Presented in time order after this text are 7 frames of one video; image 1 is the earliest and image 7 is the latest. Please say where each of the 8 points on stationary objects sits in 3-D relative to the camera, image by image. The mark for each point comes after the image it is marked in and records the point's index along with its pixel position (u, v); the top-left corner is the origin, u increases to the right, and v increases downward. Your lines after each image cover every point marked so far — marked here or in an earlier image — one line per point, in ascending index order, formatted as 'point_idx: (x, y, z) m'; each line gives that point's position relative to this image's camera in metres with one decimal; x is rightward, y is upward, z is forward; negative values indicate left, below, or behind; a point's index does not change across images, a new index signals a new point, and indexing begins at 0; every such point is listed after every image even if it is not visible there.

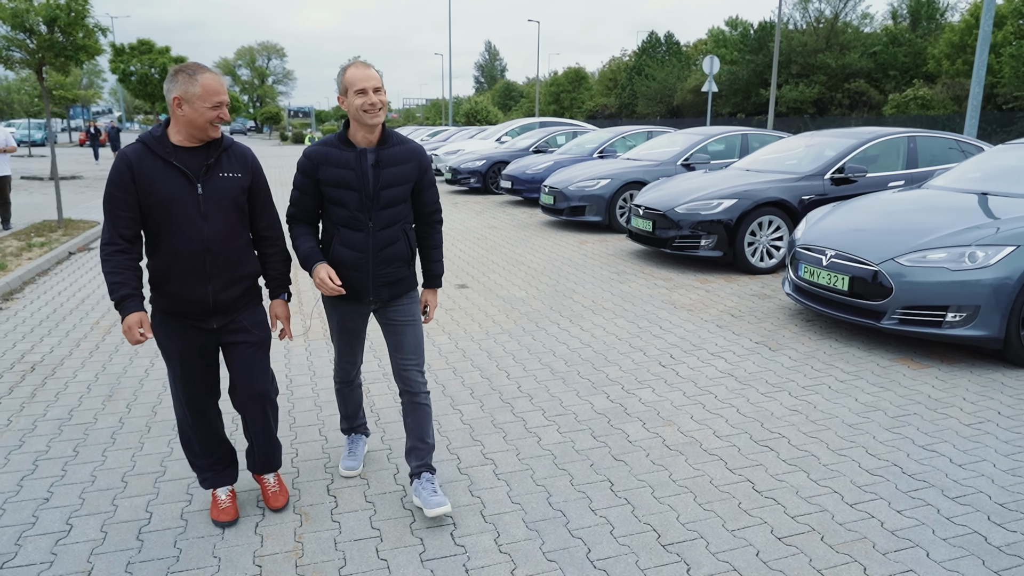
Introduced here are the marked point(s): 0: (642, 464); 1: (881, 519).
0: (+0.7, -0.9, +3.6) m
1: (+1.6, -1.0, +3.1) m
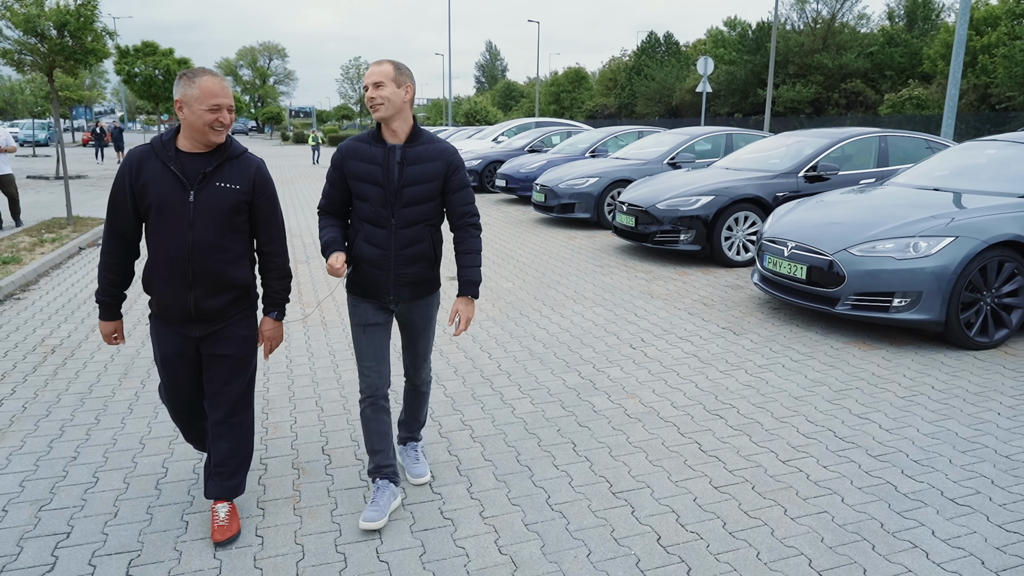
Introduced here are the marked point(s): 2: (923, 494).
0: (+0.5, -0.8, +4.0) m
1: (+1.5, -0.9, +3.5) m
2: (+1.9, -1.0, +3.3) m
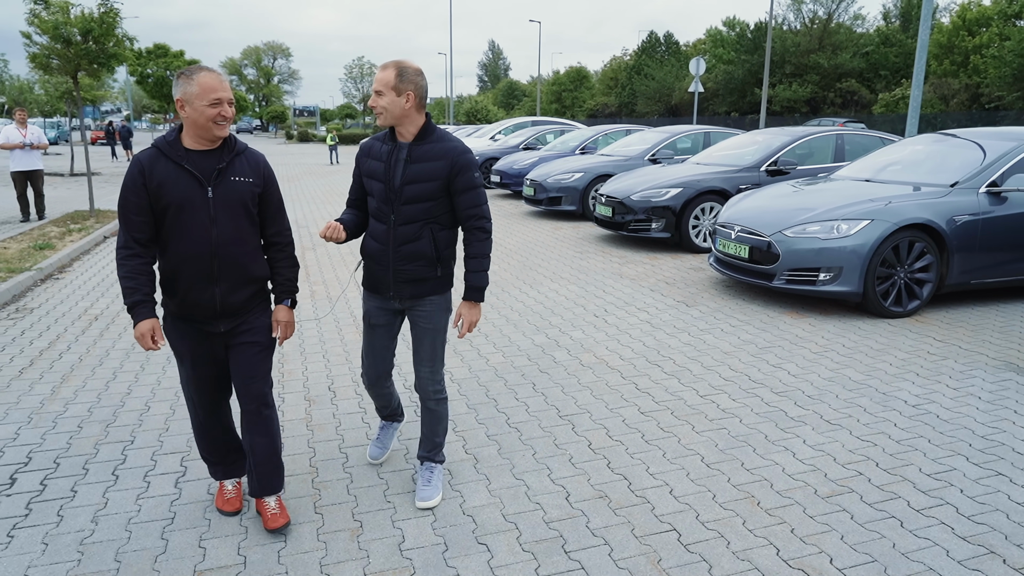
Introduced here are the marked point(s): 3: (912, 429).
0: (+0.3, -0.6, +4.9) m
1: (+1.3, -0.7, +4.4) m
2: (+1.7, -0.8, +4.2) m
3: (+2.3, -0.8, +4.0) m
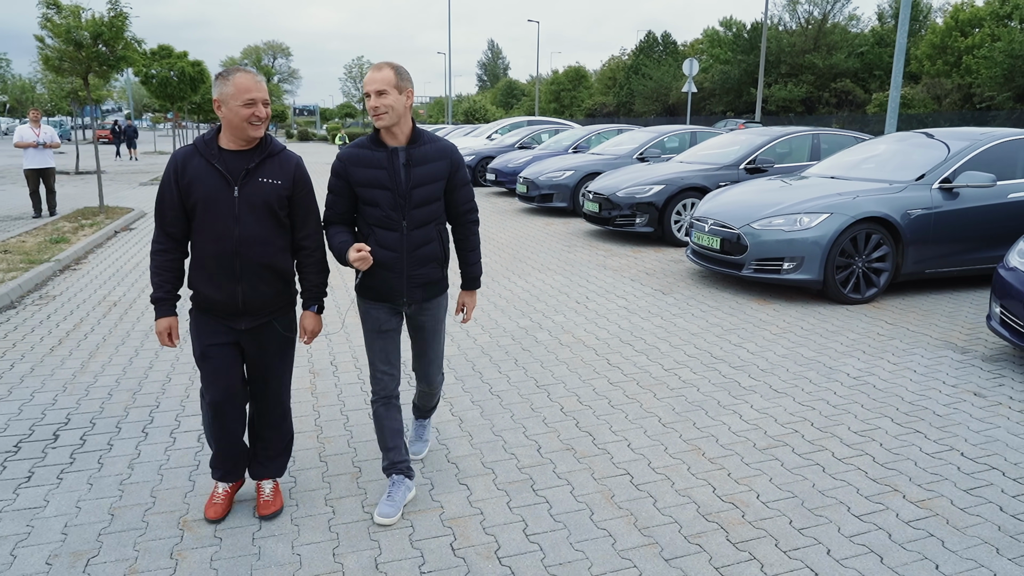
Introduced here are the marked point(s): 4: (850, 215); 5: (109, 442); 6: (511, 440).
0: (+0.2, -0.5, +5.4) m
1: (+1.2, -0.6, +4.9) m
2: (+1.6, -0.7, +4.7) m
3: (+2.2, -0.7, +4.5) m
4: (+3.1, +0.7, +6.5) m
5: (-2.3, -0.9, +3.9) m
6: (0.0, -0.8, +3.9) m
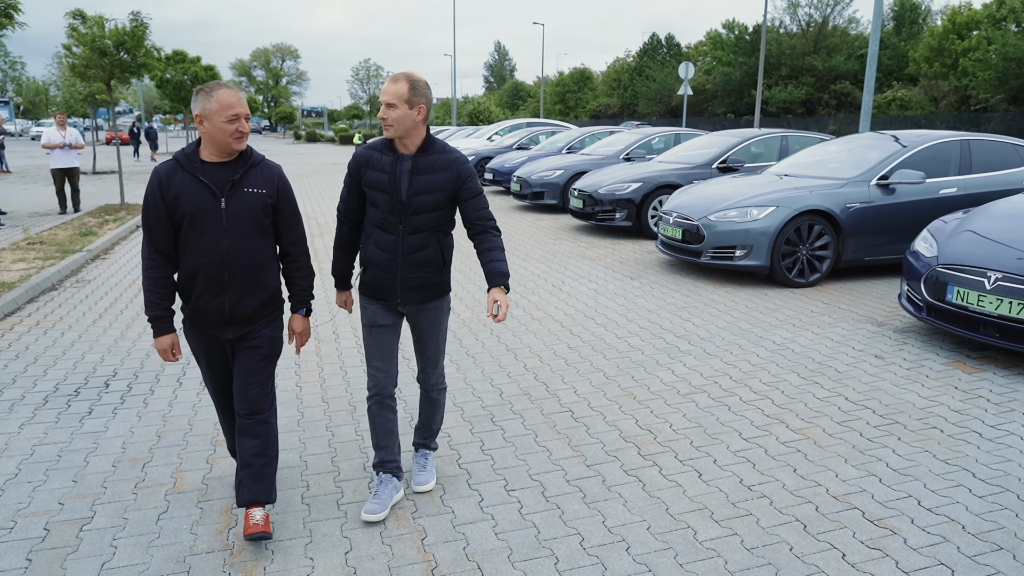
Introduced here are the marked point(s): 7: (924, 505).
0: (0.0, -0.3, +6.2) m
1: (+1.0, -0.4, +5.7) m
2: (+1.4, -0.5, +5.5) m
3: (+1.9, -0.5, +5.3) m
4: (+3.0, +0.8, +7.4) m
5: (-2.5, -0.7, +4.8) m
6: (-0.2, -0.7, +4.7) m
7: (+1.9, -1.0, +3.3) m
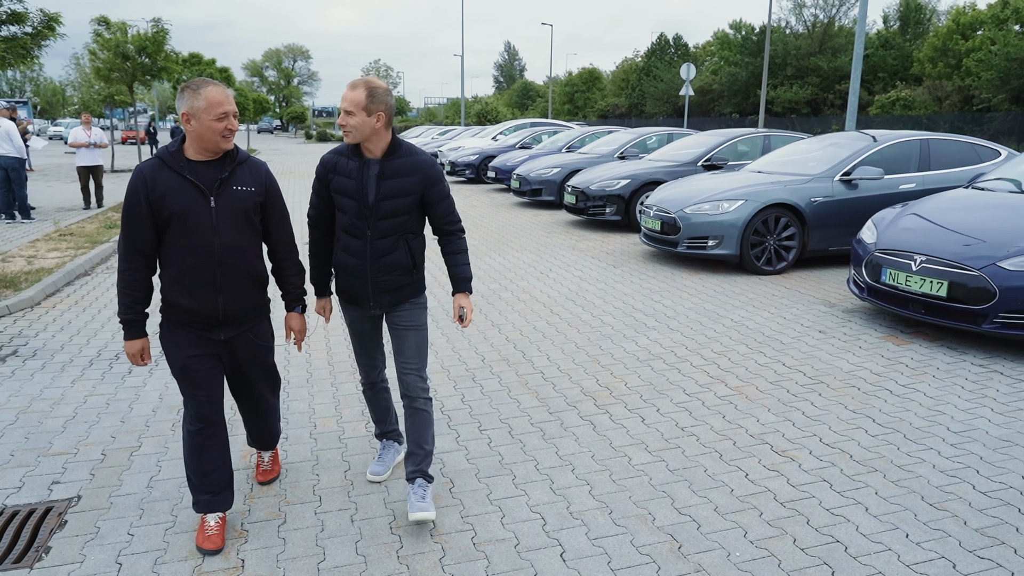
0: (-0.1, -0.2, +6.9) m
1: (+0.8, -0.3, +6.4) m
2: (+1.3, -0.3, +6.2) m
3: (+1.8, -0.4, +6.0) m
4: (+2.9, +1.0, +8.0) m
5: (-2.6, -0.5, +5.6) m
6: (-0.4, -0.5, +5.4) m
7: (+1.7, -0.9, +3.9) m
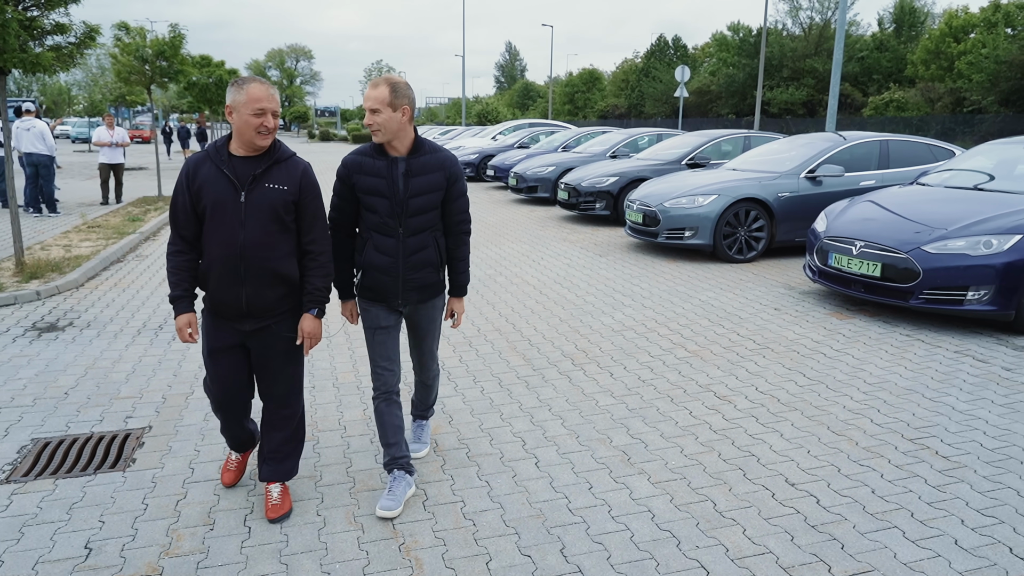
0: (-0.2, 0.0, +7.7) m
1: (+0.8, -0.1, +7.2) m
2: (+1.2, -0.2, +7.0) m
3: (+1.7, -0.2, +6.8) m
4: (+2.8, +1.1, +8.8) m
5: (-2.7, -0.3, +6.4) m
6: (-0.4, -0.3, +6.3) m
7: (+1.7, -0.7, +4.8) m
